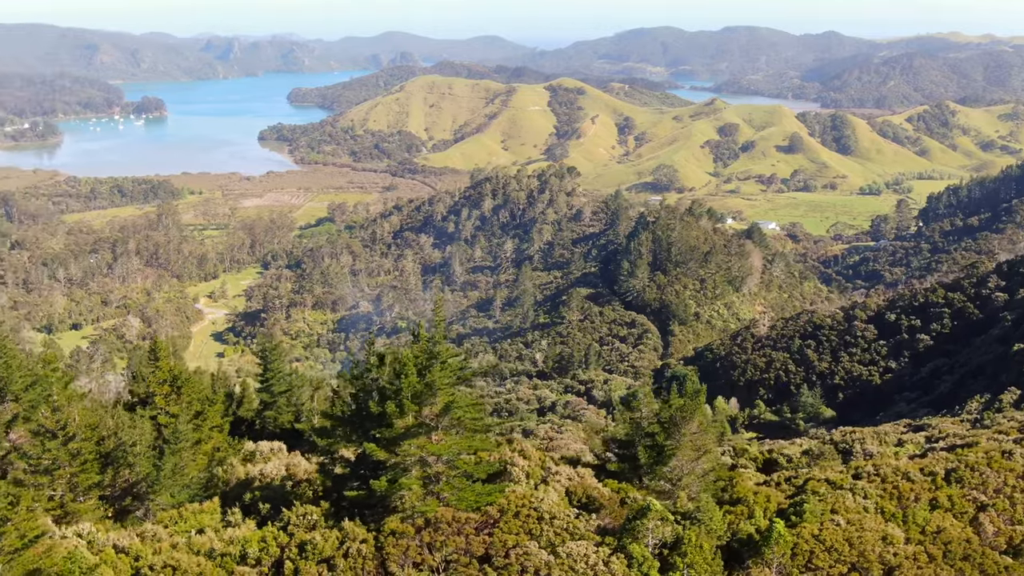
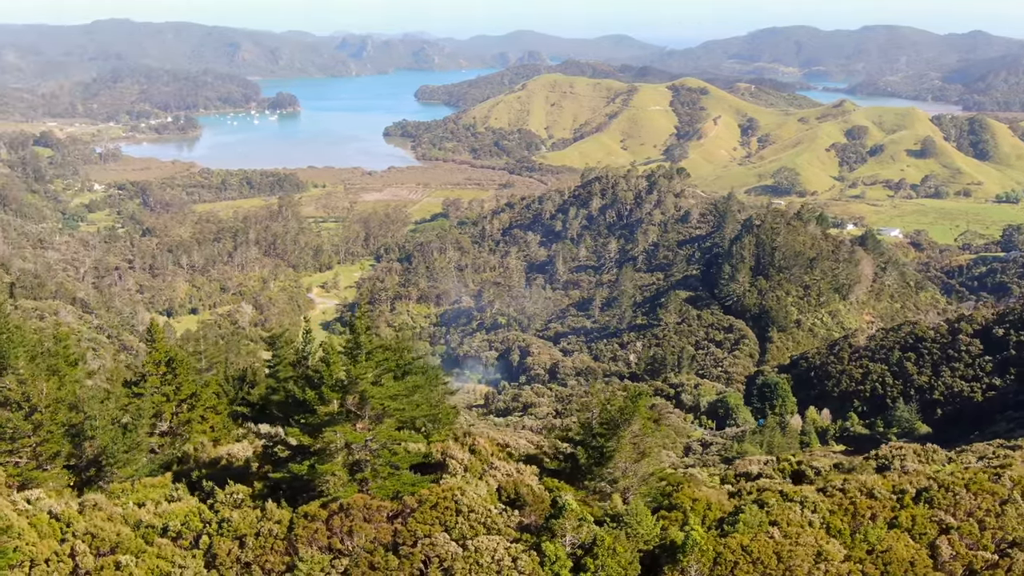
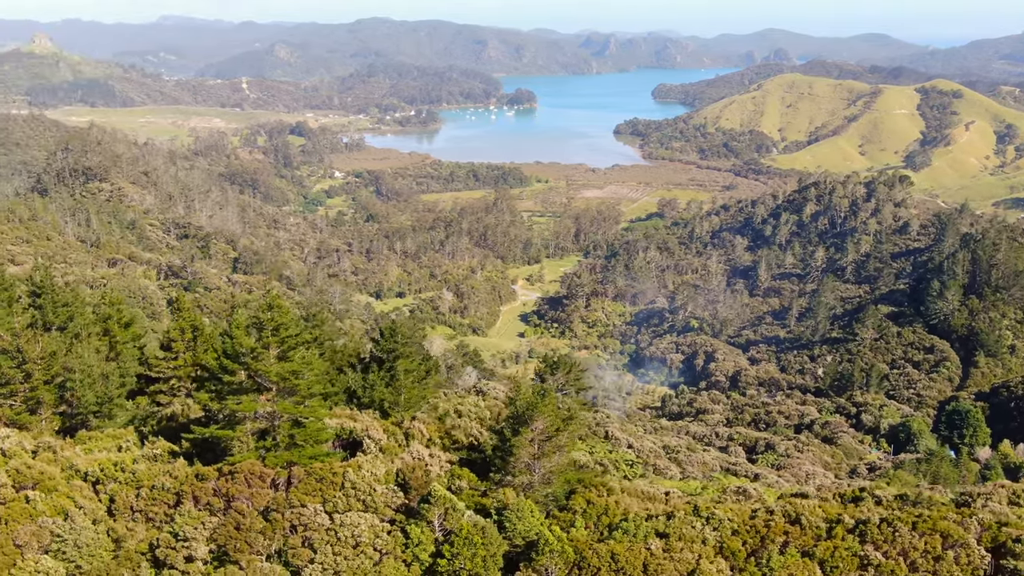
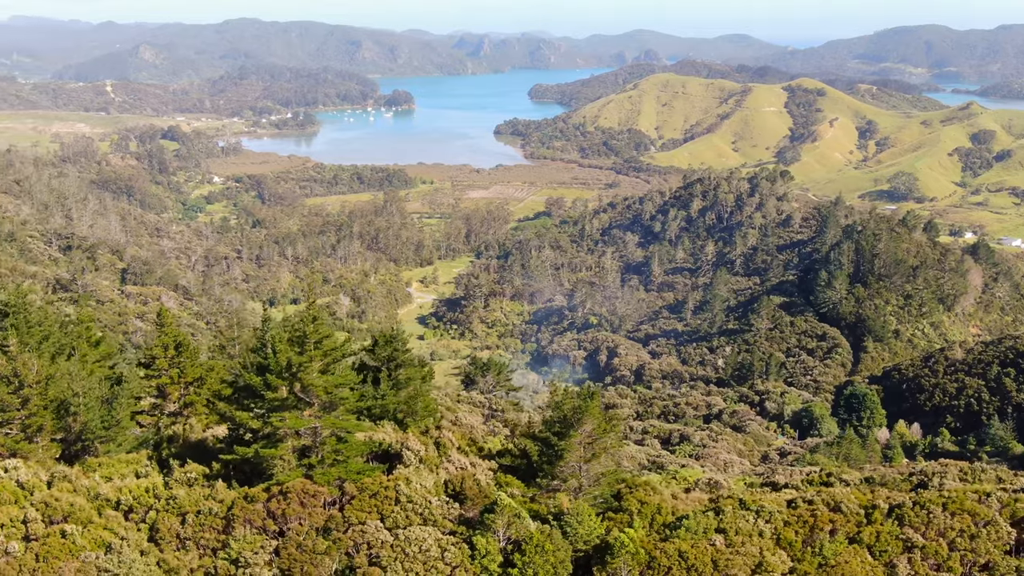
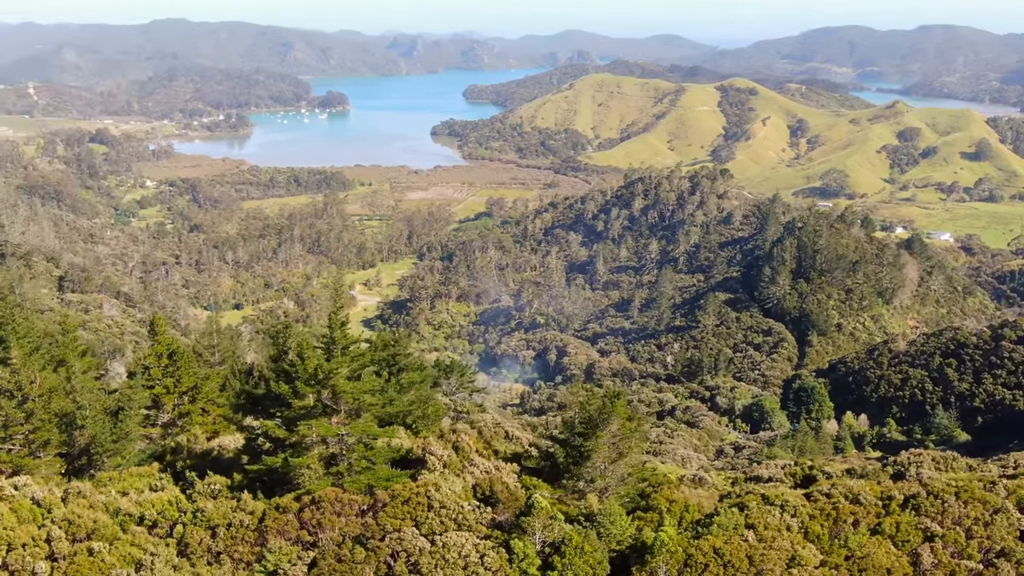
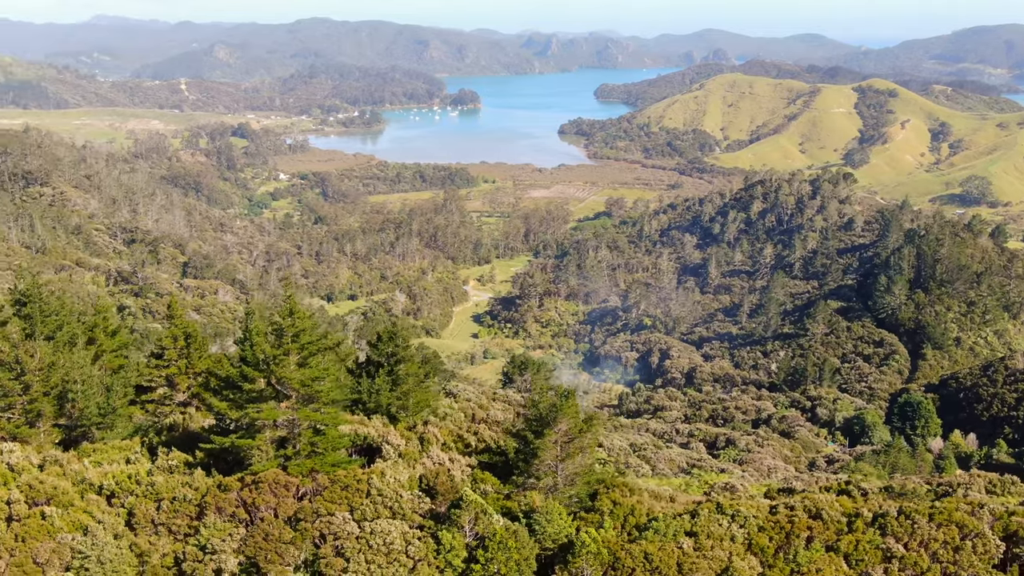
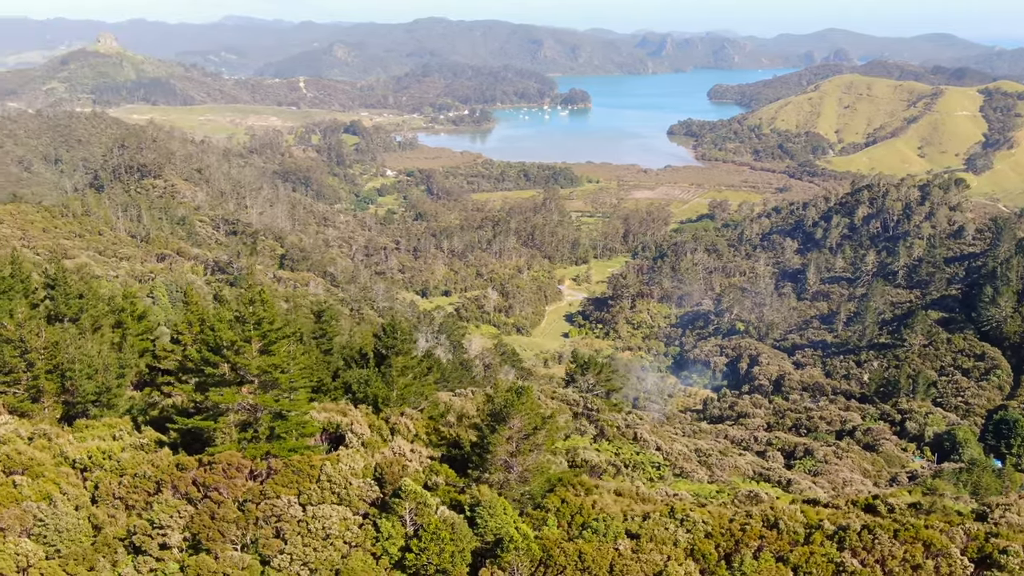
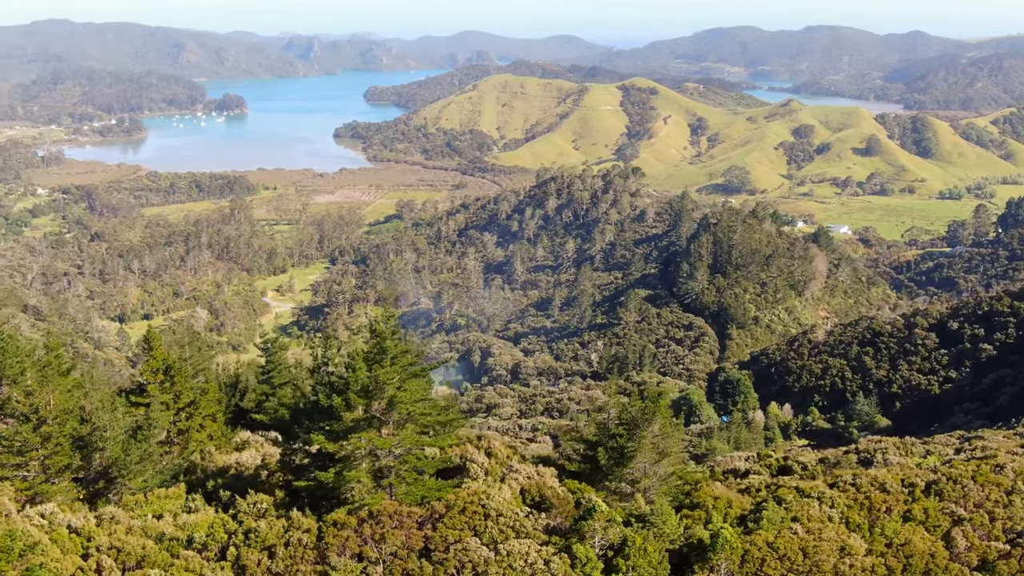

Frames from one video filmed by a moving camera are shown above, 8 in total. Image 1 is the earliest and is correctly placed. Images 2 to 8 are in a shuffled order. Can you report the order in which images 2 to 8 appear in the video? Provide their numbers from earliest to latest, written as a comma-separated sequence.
8, 2, 5, 4, 6, 3, 7
